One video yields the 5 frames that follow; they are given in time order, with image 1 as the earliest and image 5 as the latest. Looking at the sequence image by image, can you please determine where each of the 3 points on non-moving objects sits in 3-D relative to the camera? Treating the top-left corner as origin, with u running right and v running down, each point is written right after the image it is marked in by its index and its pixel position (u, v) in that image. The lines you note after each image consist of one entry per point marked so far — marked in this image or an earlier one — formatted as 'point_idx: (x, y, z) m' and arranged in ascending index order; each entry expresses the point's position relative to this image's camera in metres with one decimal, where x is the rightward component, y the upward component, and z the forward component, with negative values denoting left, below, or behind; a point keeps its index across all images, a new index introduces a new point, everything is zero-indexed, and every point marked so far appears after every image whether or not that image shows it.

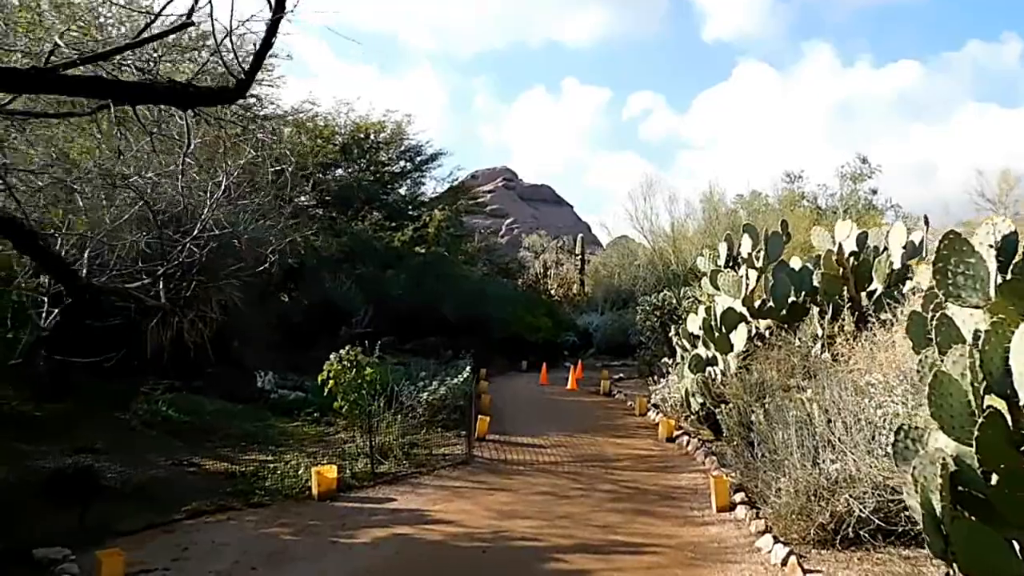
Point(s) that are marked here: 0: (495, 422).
0: (-0.4, -2.8, +9.8) m
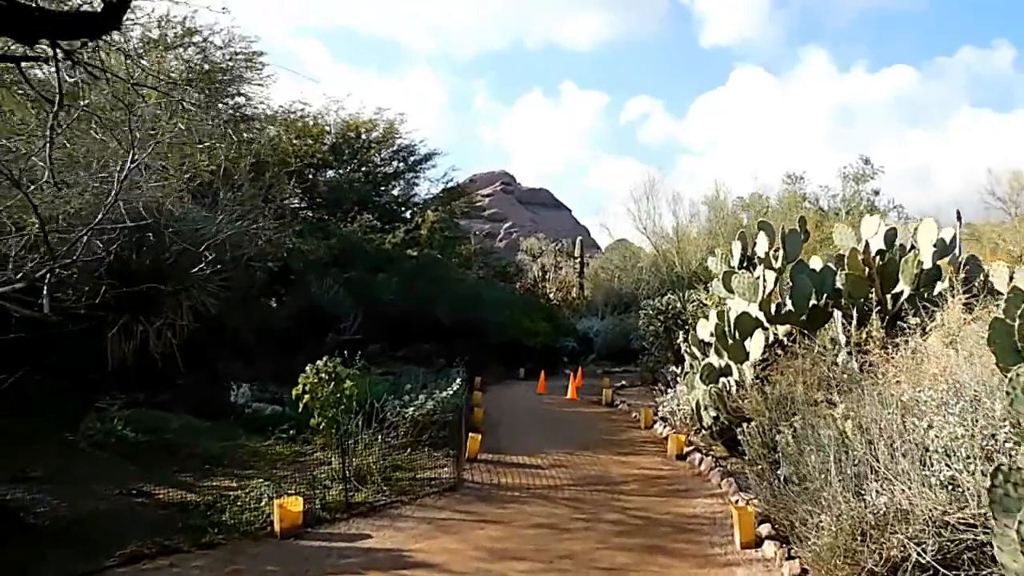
0: (-0.4, -2.9, +9.0) m
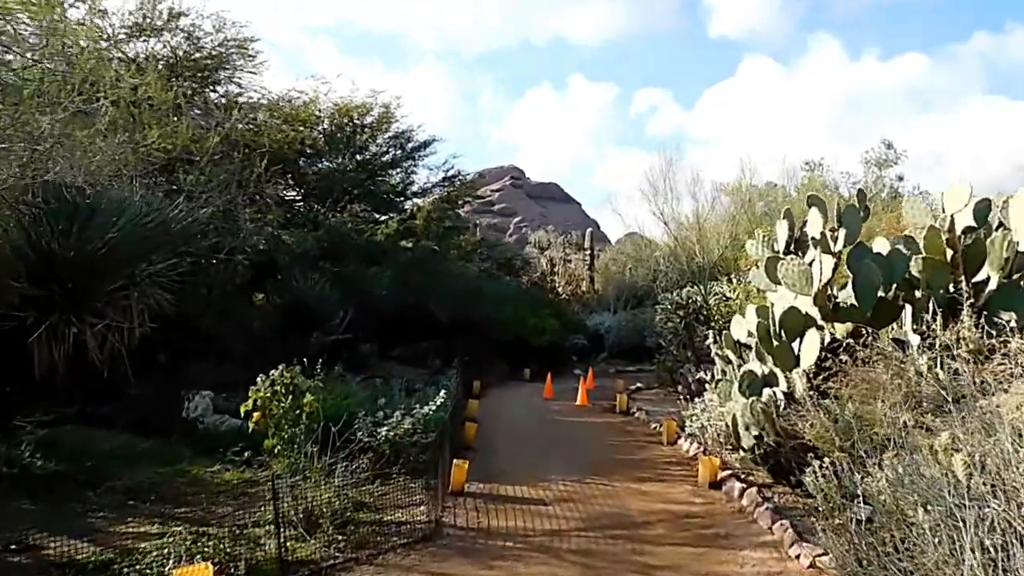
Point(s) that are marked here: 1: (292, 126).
0: (-0.5, -2.7, +7.7) m
1: (-8.3, +6.1, +17.7) m
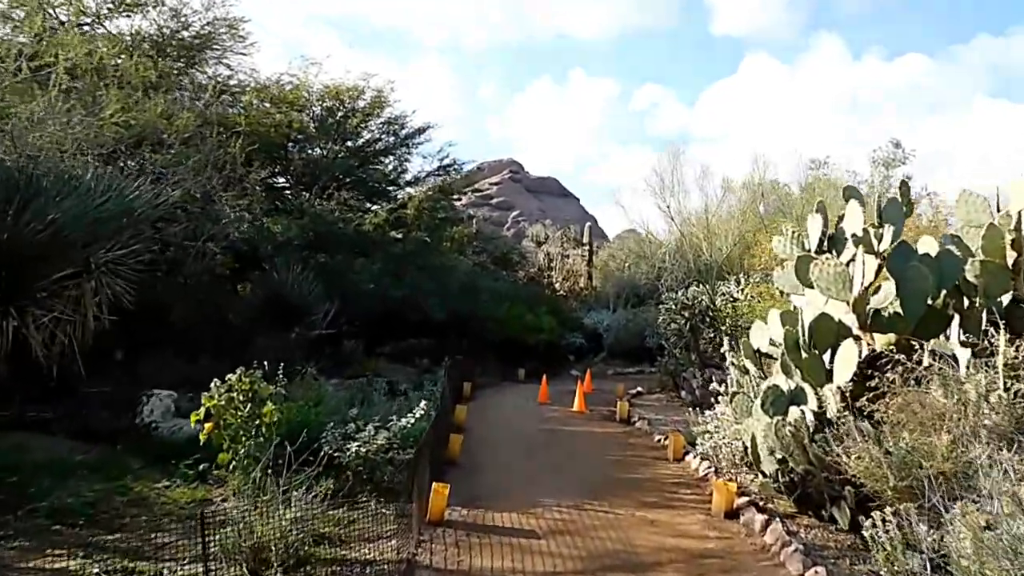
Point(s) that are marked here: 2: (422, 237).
0: (-0.6, -2.7, +6.8) m
1: (-8.3, +6.4, +16.8) m
2: (-2.9, +1.6, +15.4) m
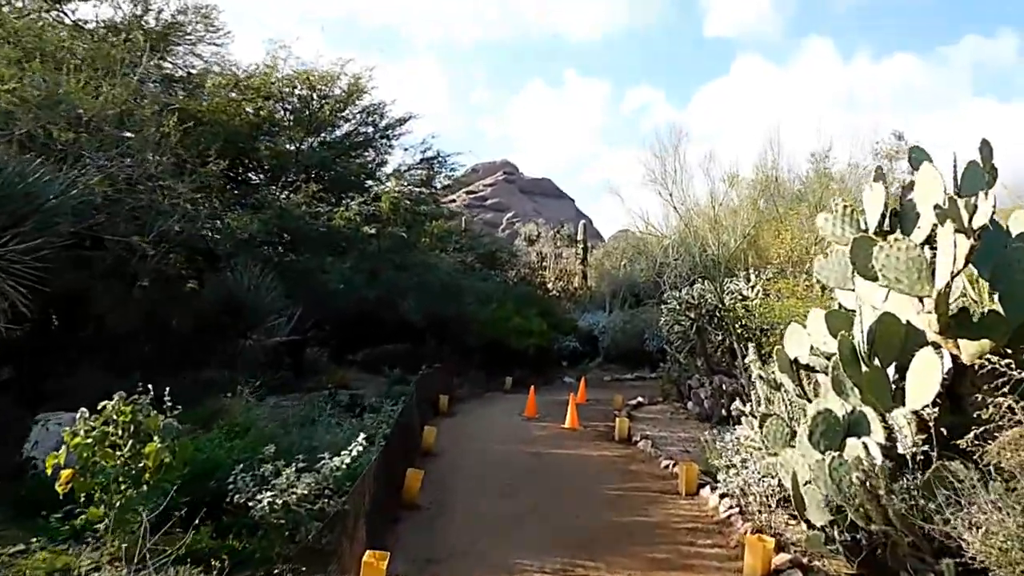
0: (-0.9, -2.7, +5.4) m
1: (-8.8, +6.3, +15.3) m
2: (-3.4, +1.6, +13.9) m
